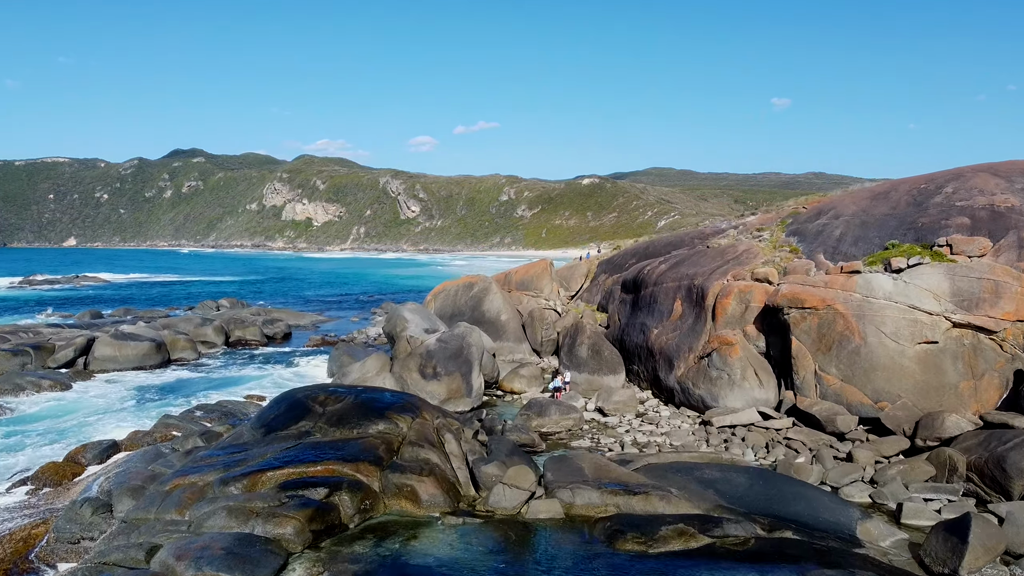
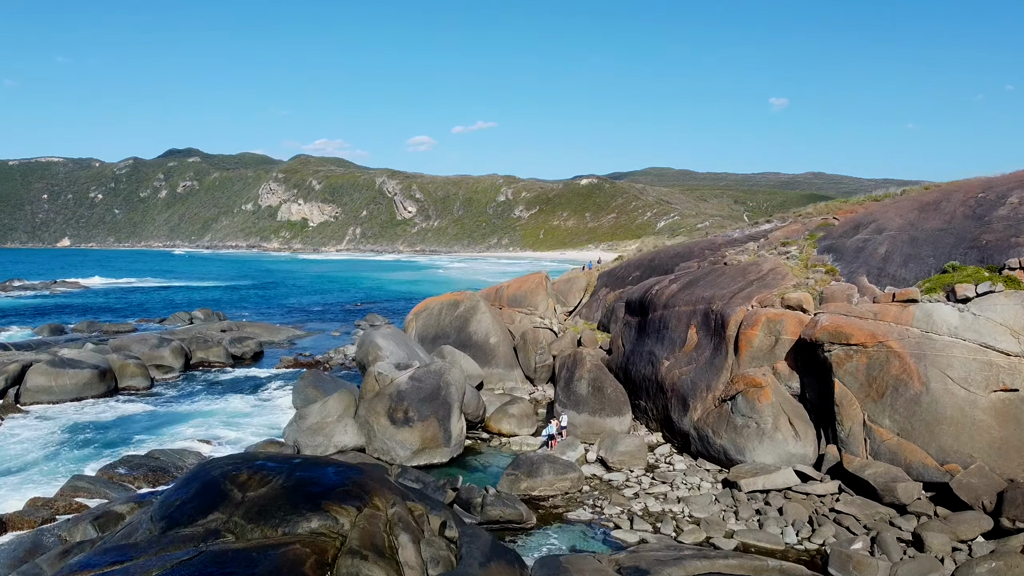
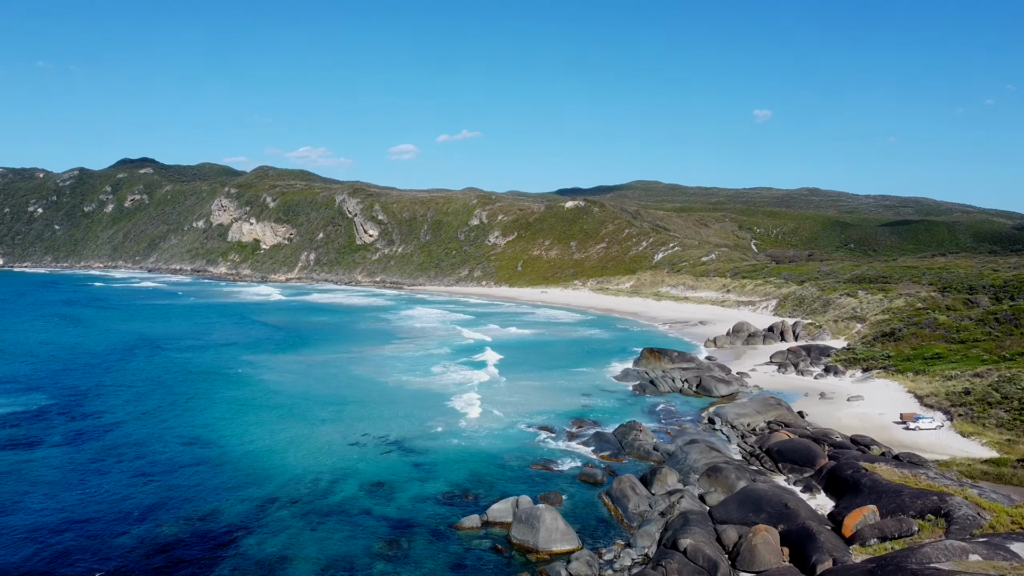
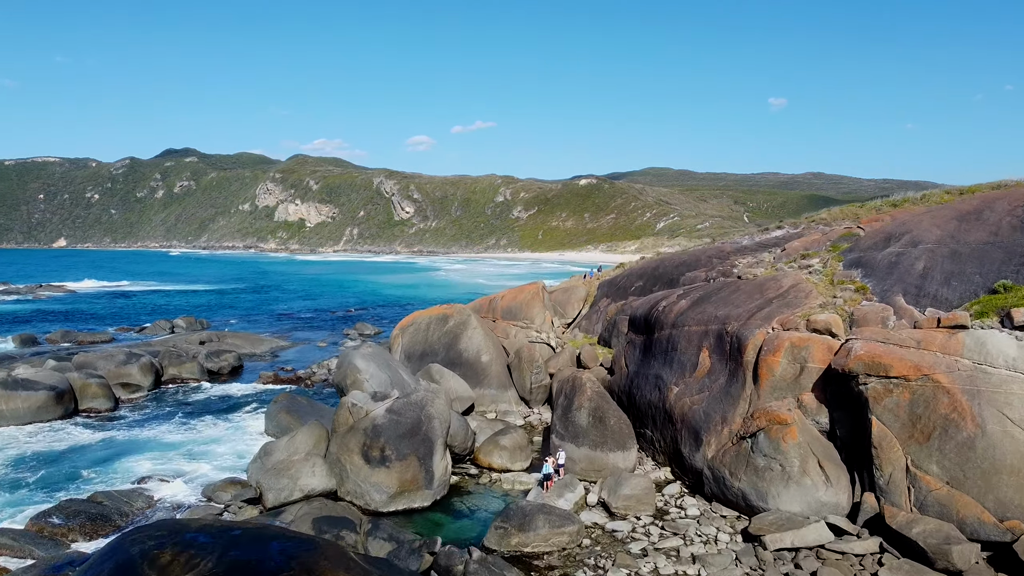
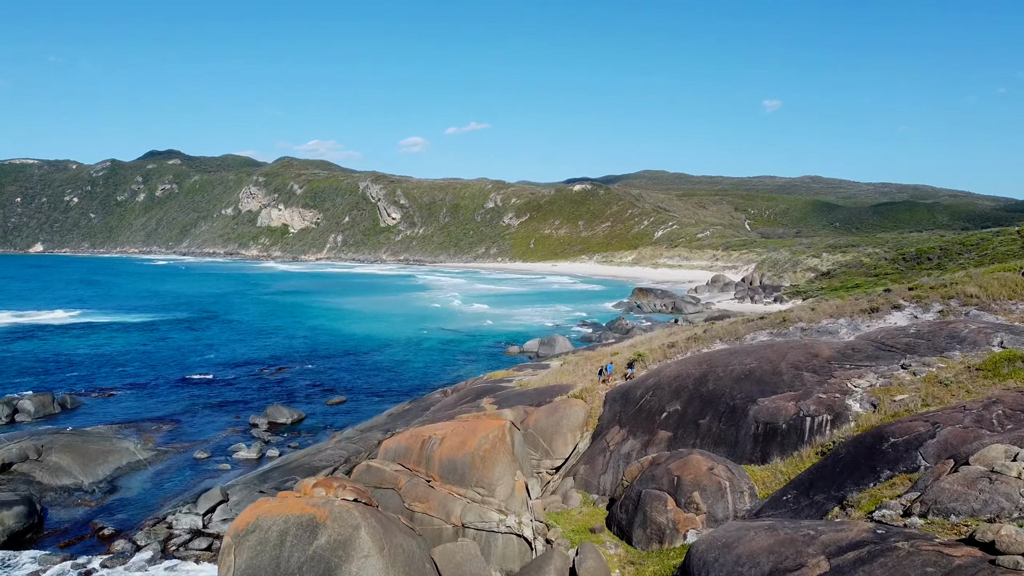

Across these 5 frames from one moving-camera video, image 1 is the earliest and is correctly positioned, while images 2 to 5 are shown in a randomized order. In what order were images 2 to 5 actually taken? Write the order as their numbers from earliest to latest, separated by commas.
2, 4, 5, 3
